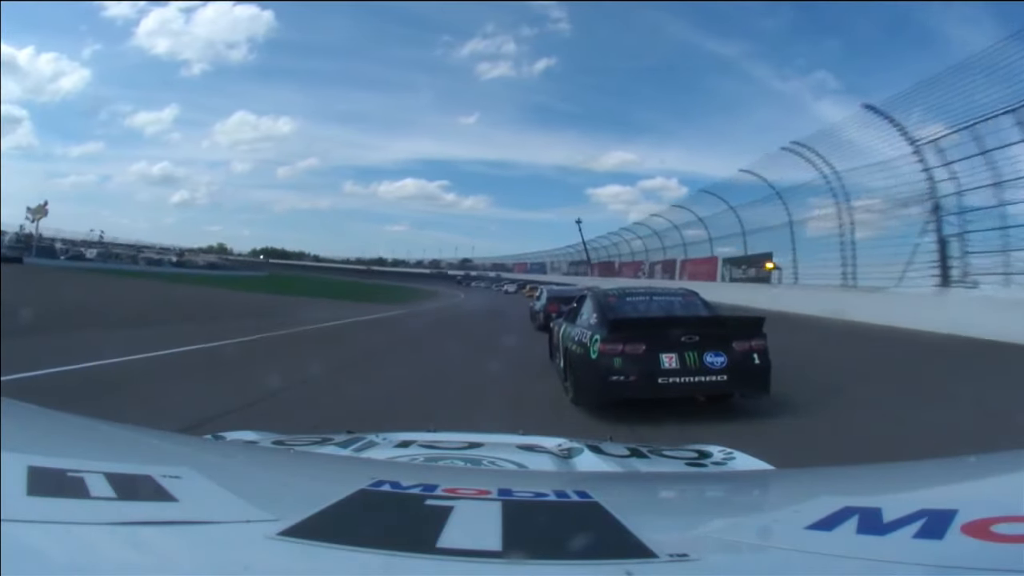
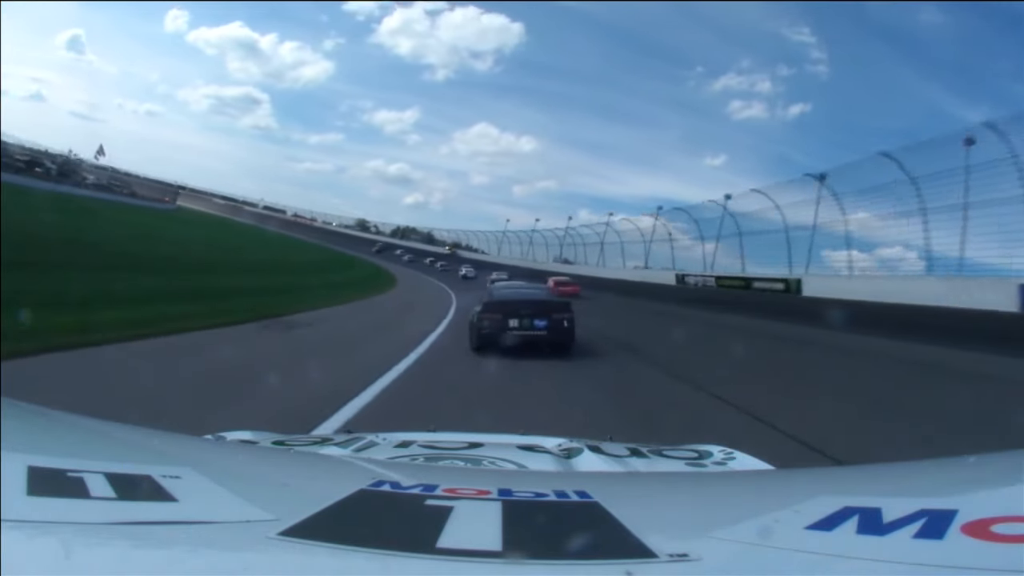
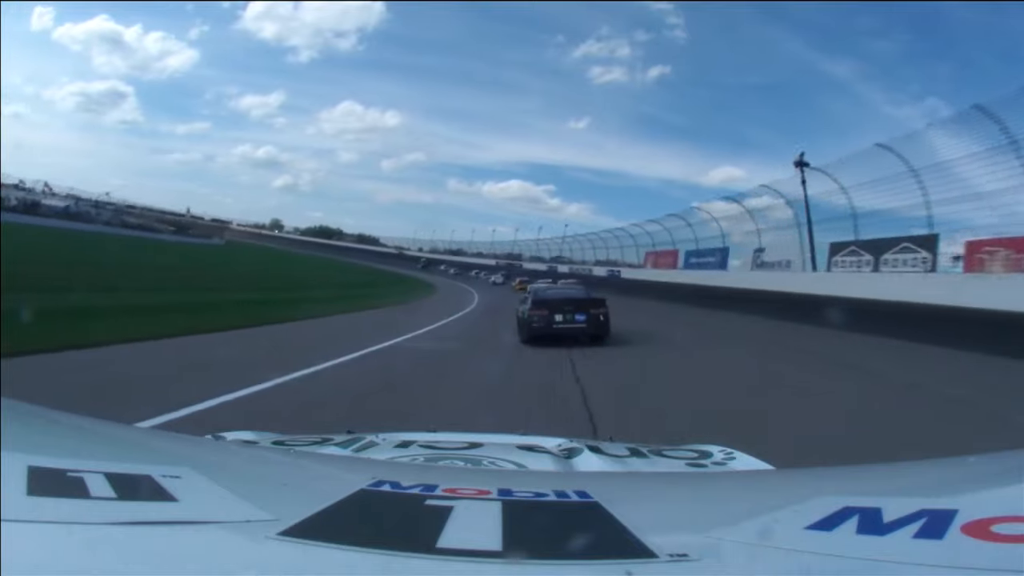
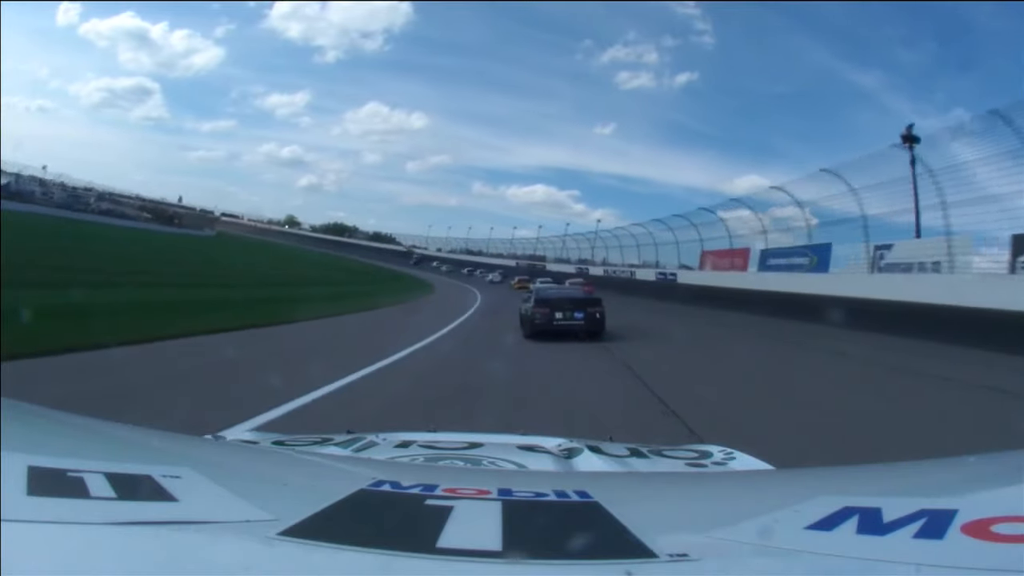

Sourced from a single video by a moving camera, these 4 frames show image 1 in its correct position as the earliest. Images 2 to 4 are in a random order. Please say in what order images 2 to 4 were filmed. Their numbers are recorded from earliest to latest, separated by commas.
3, 4, 2
